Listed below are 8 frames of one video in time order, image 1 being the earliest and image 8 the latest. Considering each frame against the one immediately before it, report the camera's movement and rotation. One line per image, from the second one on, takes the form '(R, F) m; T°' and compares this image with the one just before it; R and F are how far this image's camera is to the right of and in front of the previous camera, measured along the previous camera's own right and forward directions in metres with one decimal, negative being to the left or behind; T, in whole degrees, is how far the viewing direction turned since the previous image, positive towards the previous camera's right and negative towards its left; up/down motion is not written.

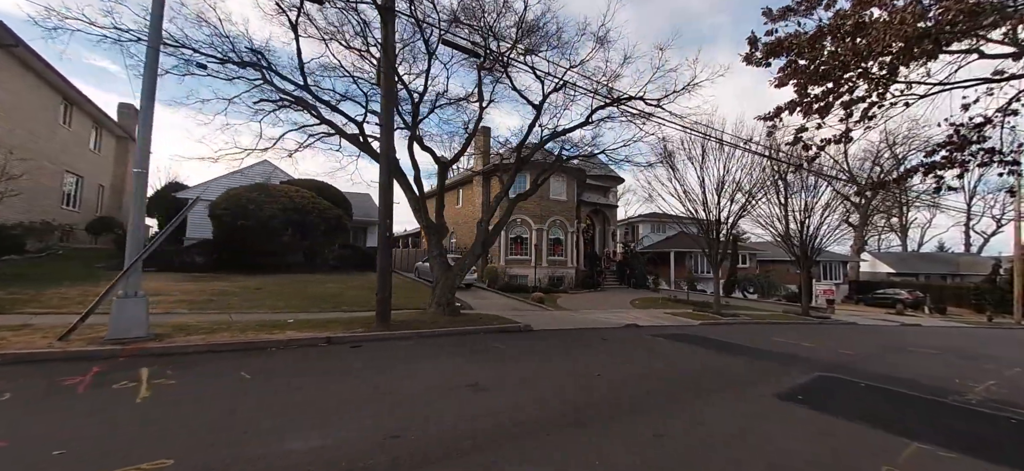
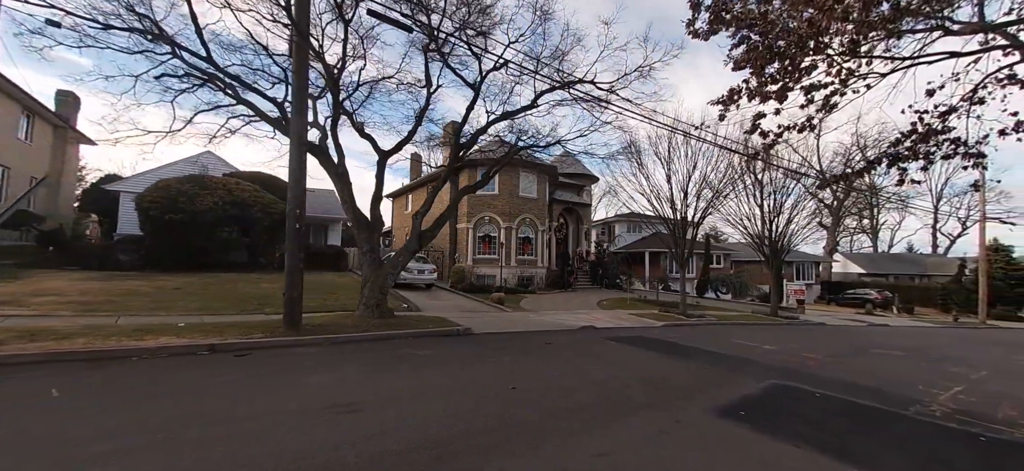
(+1.2, +0.9) m; +2°
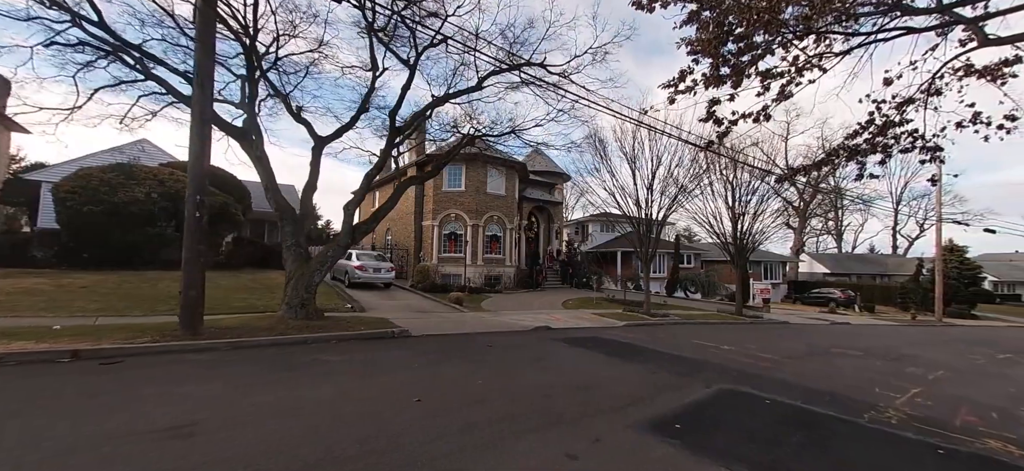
(+0.9, +0.7) m; +3°
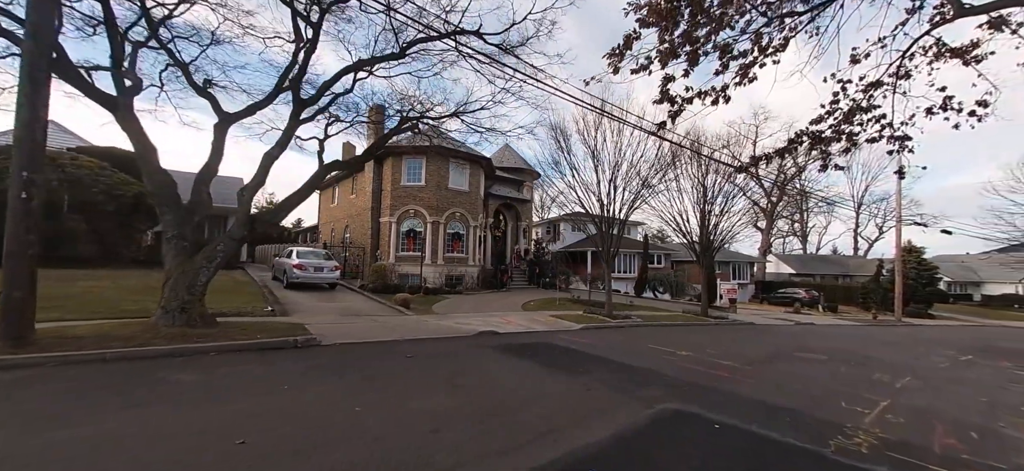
(+1.0, +1.1) m; +3°
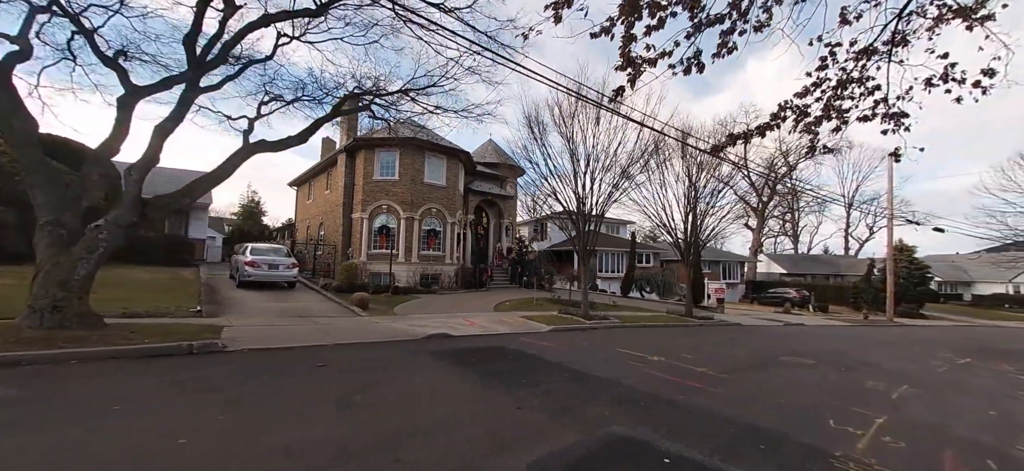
(+0.9, +1.0) m; +1°
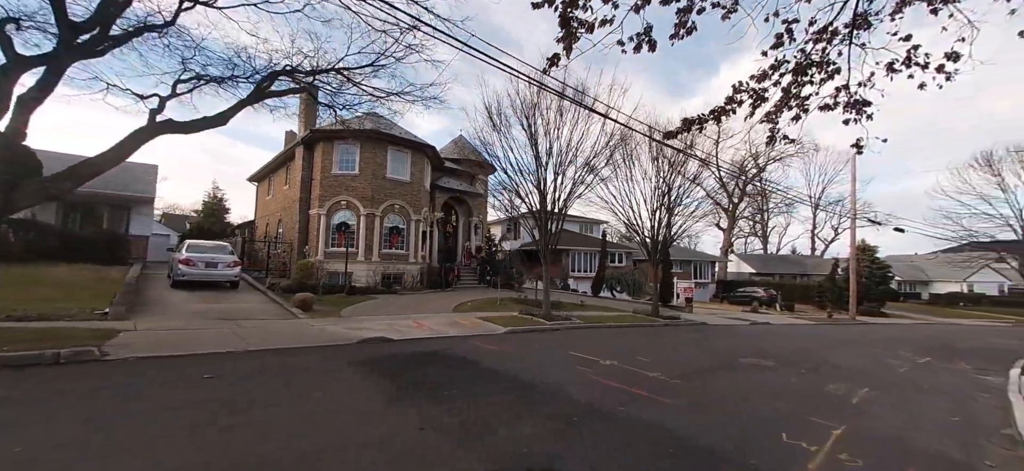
(+0.7, +0.7) m; +3°
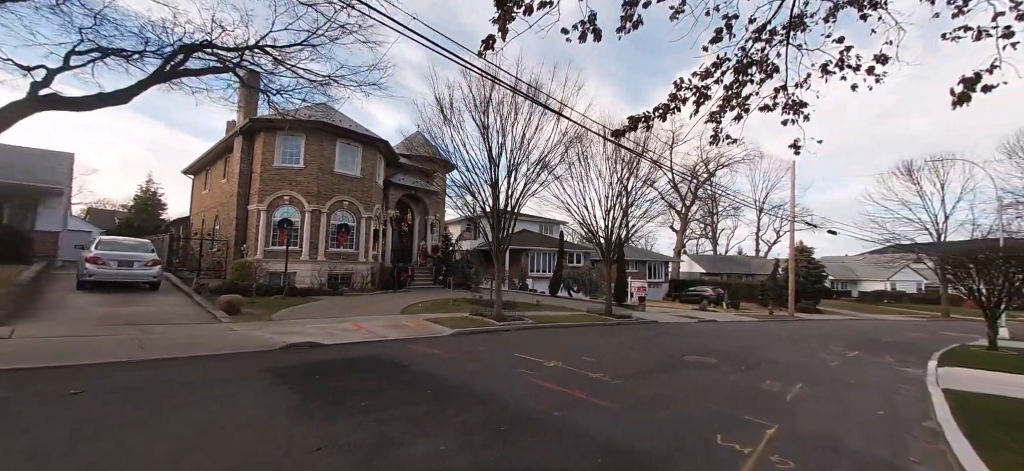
(+0.4, +0.4) m; +5°
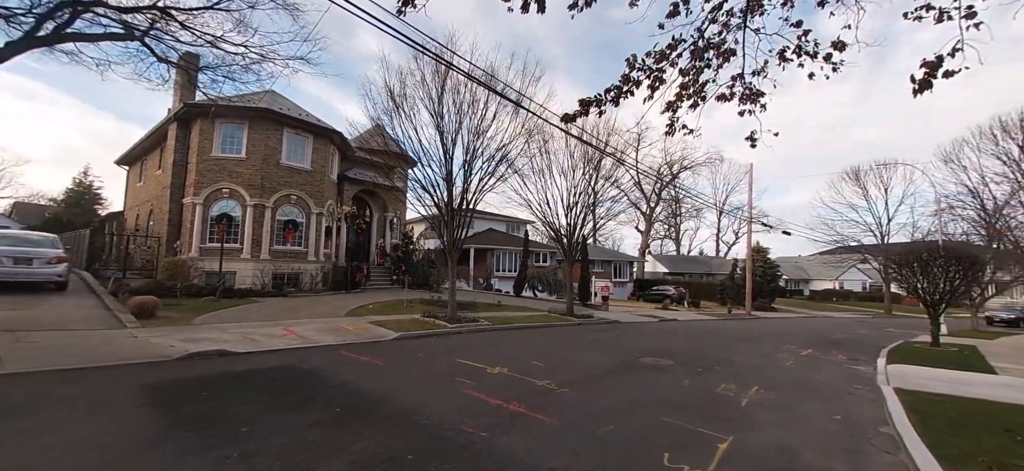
(+0.5, +0.6) m; +4°
